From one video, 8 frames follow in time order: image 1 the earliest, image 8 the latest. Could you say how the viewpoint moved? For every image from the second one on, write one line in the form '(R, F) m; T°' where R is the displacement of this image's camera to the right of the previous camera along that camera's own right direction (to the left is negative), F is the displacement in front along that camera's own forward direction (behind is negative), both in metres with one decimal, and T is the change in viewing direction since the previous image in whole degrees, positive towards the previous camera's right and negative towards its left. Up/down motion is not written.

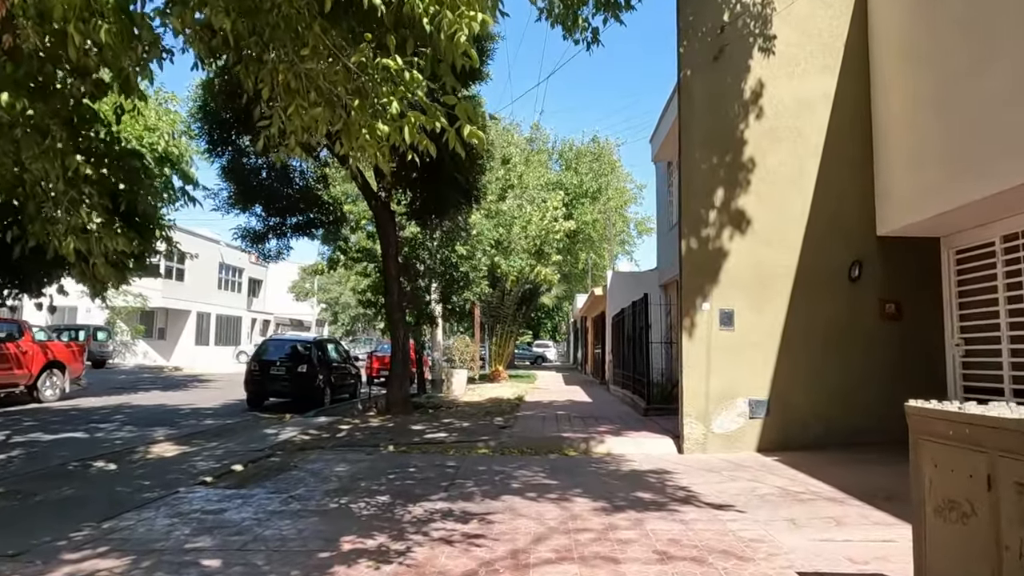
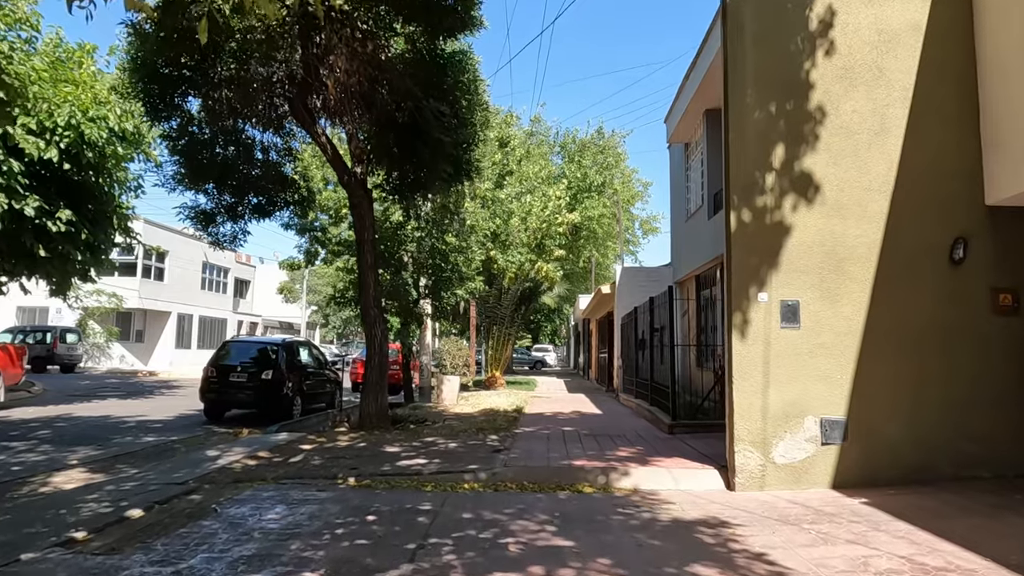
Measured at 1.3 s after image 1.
(0.0, +2.1) m; 0°
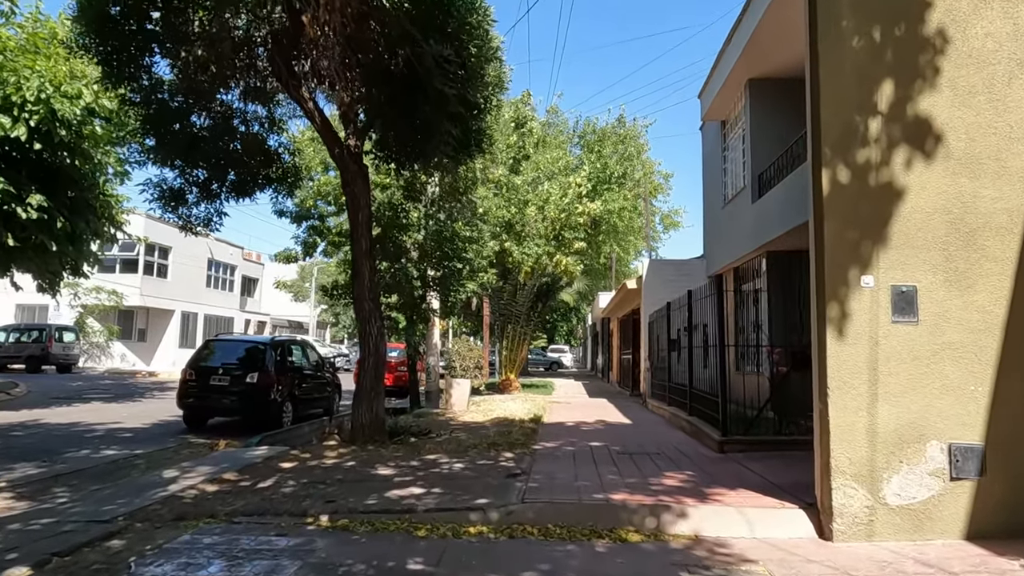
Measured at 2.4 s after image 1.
(-0.1, +1.7) m; -1°
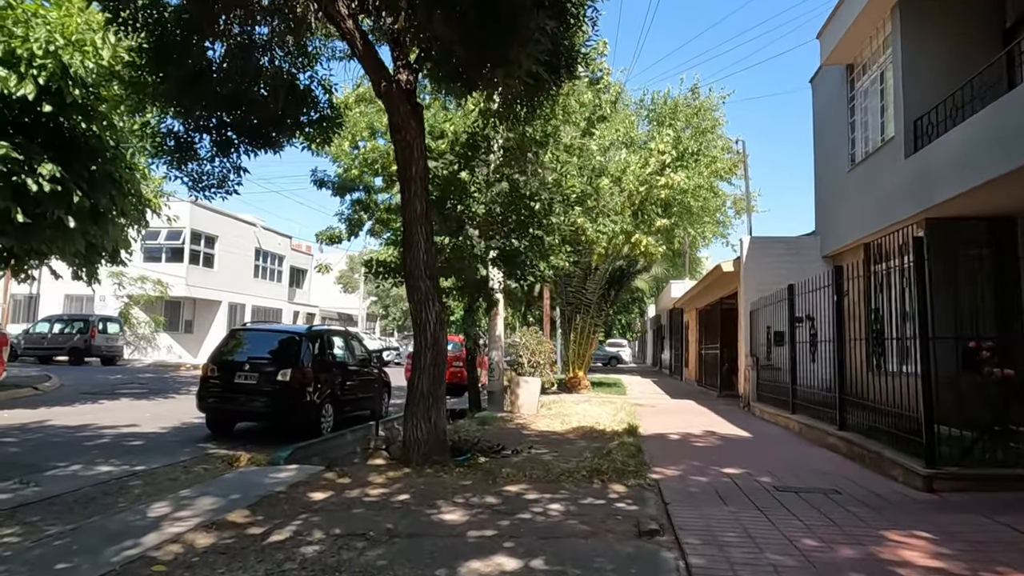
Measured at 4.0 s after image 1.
(-0.6, +2.4) m; -4°
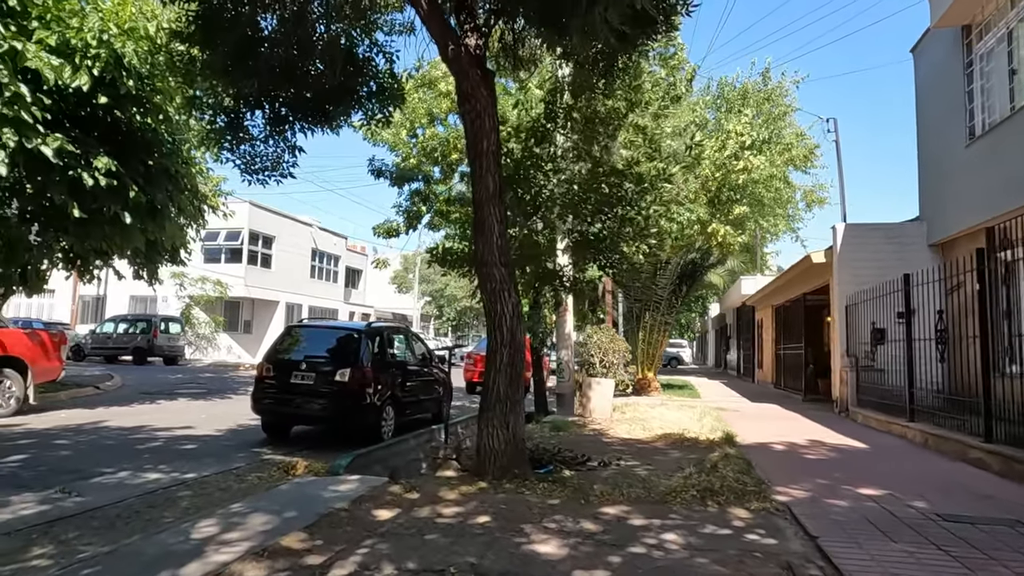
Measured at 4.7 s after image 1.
(-0.4, +0.9) m; -4°
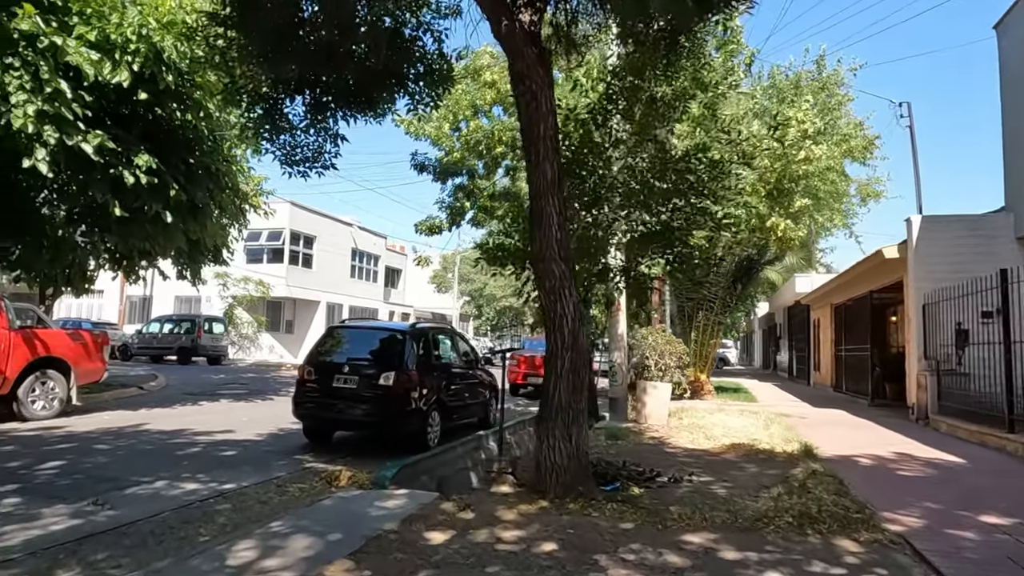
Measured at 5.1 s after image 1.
(-0.2, +0.6) m; -3°
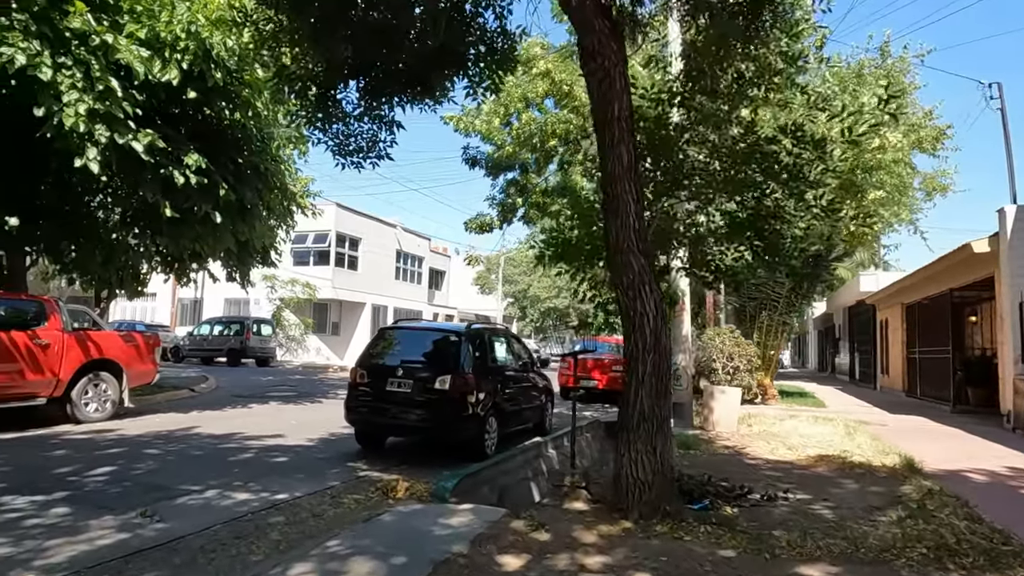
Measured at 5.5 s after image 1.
(-0.3, +0.5) m; -3°
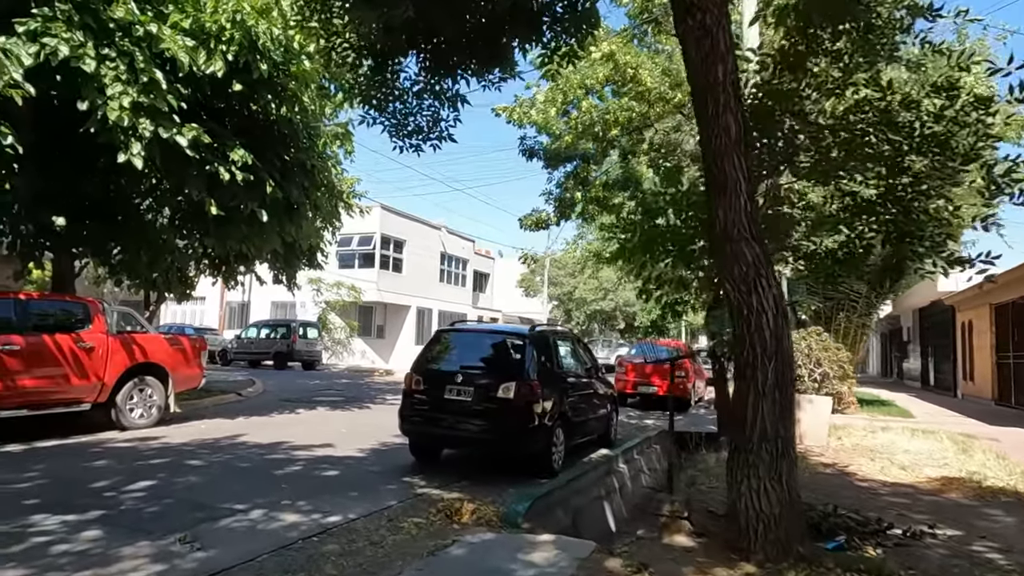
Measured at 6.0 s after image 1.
(-0.3, +0.8) m; -3°
